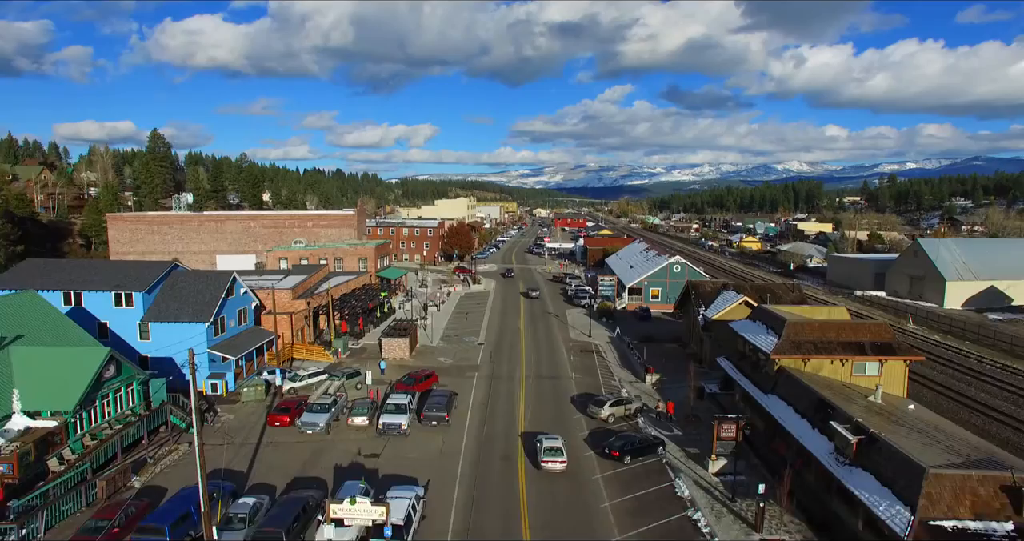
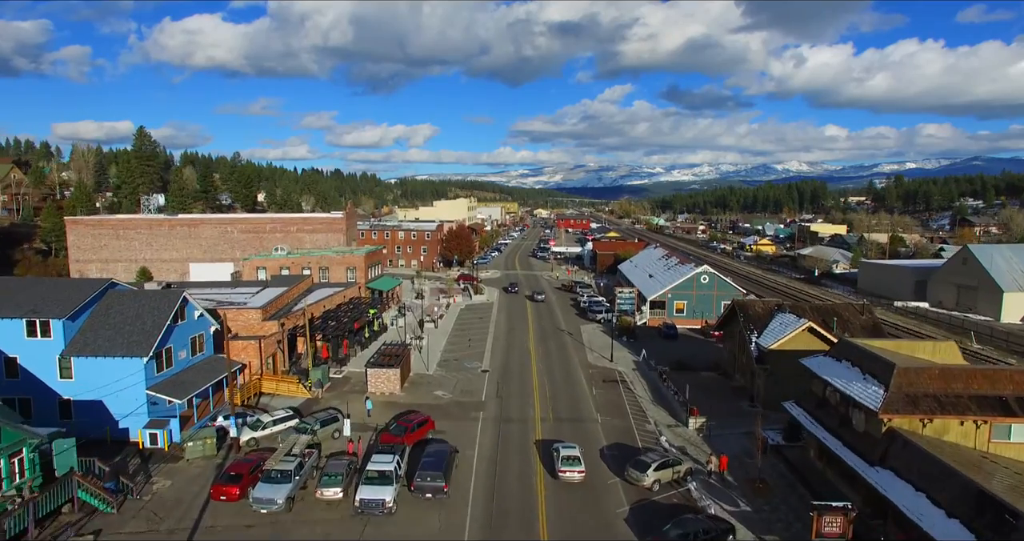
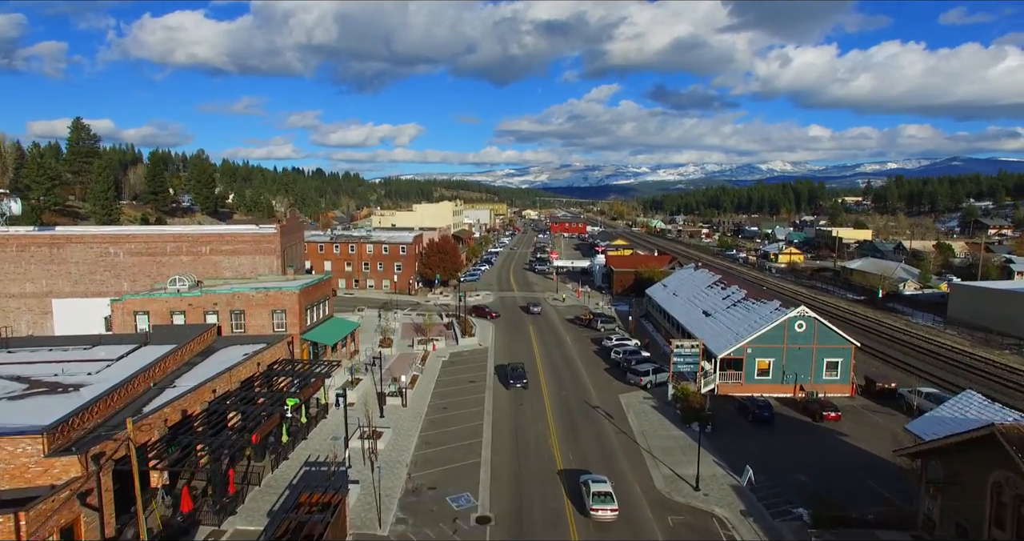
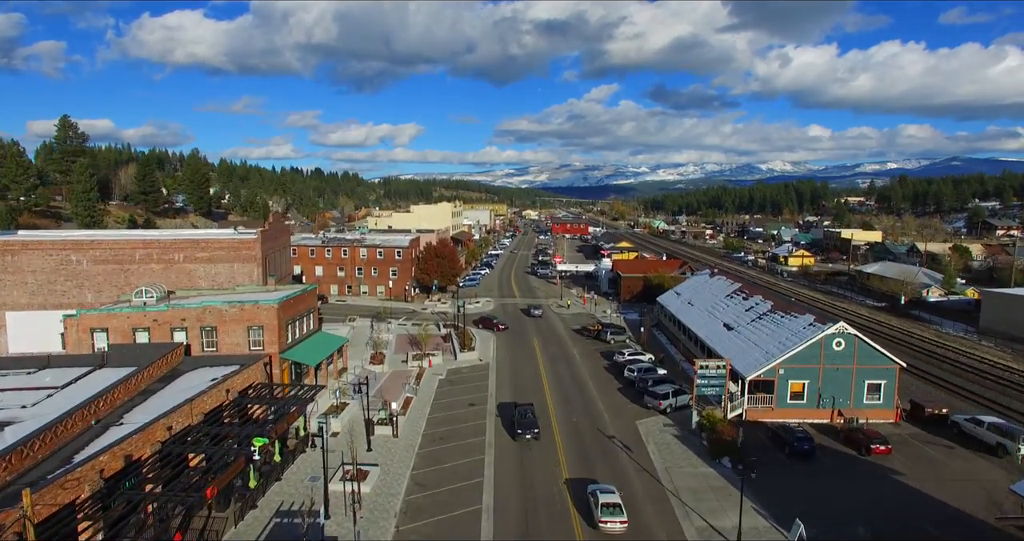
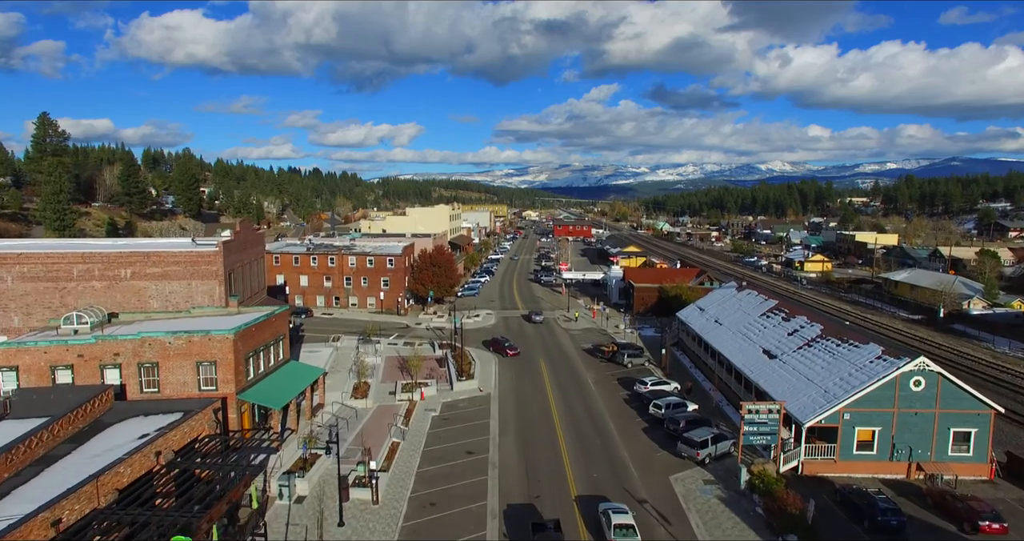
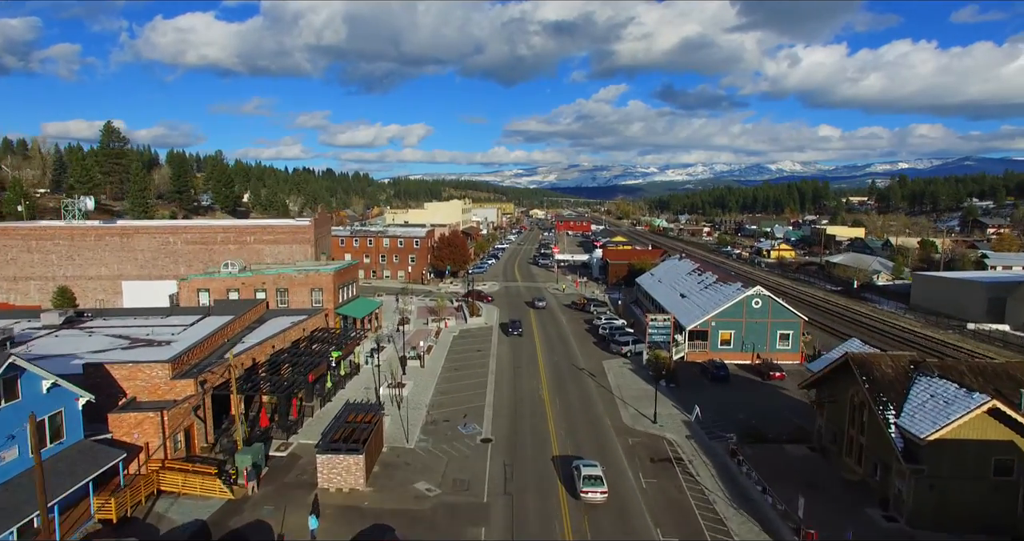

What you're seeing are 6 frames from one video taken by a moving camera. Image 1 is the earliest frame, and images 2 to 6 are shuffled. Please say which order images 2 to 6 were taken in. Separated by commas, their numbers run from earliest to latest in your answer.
2, 6, 3, 4, 5
